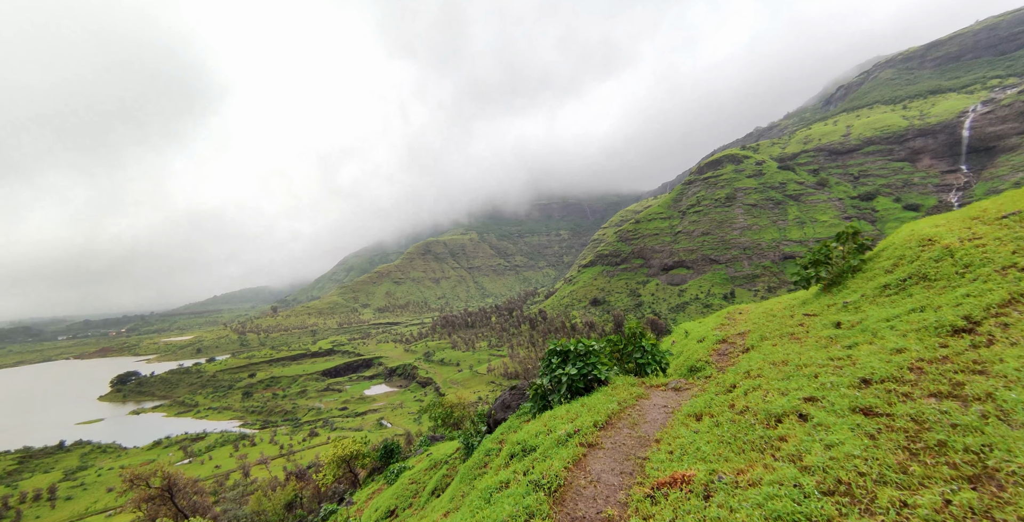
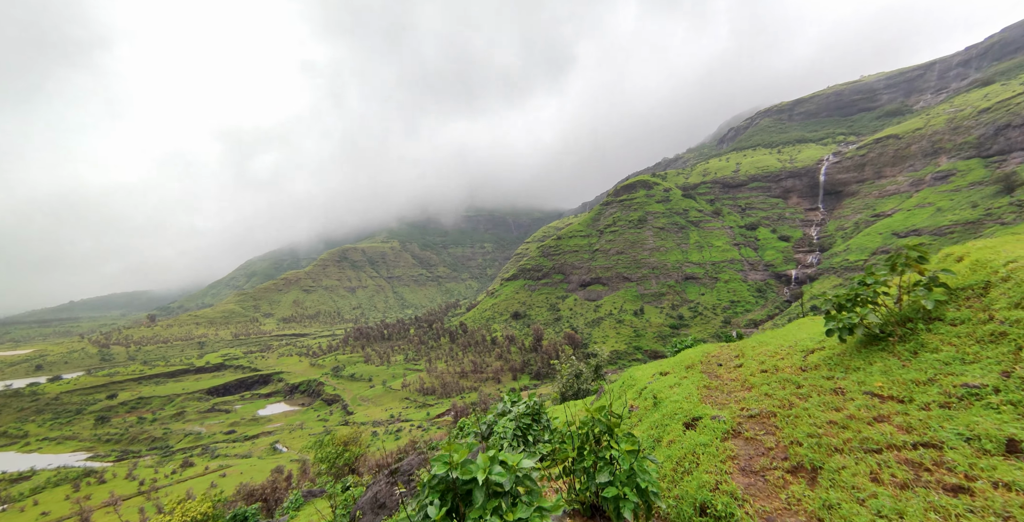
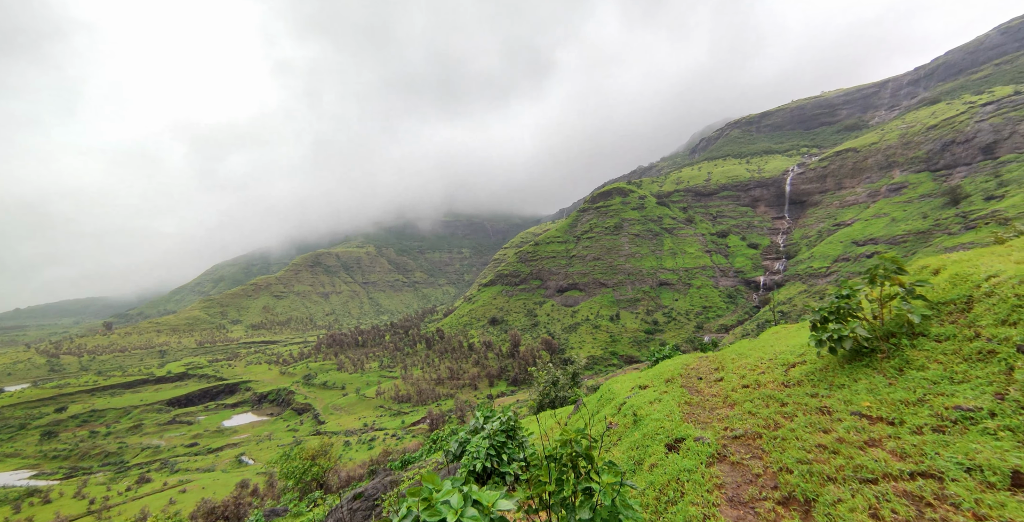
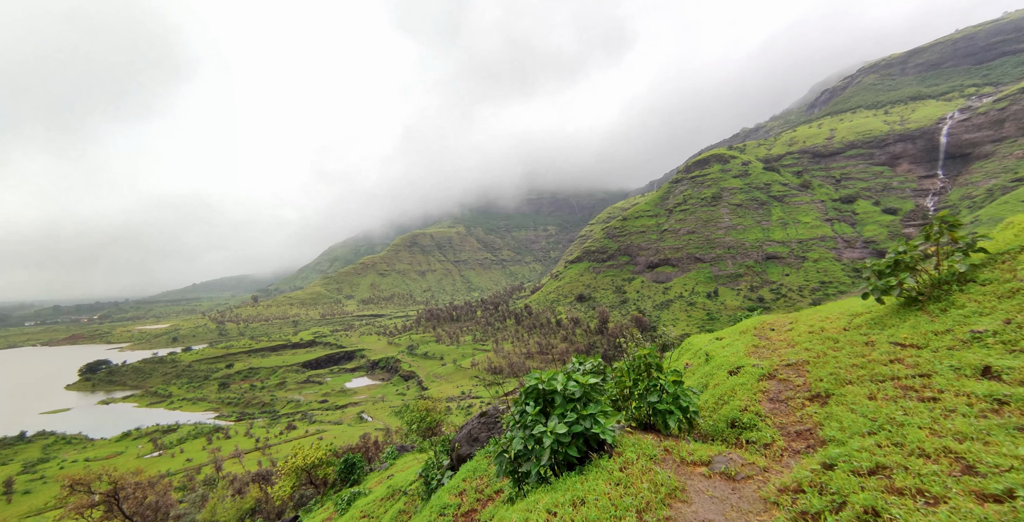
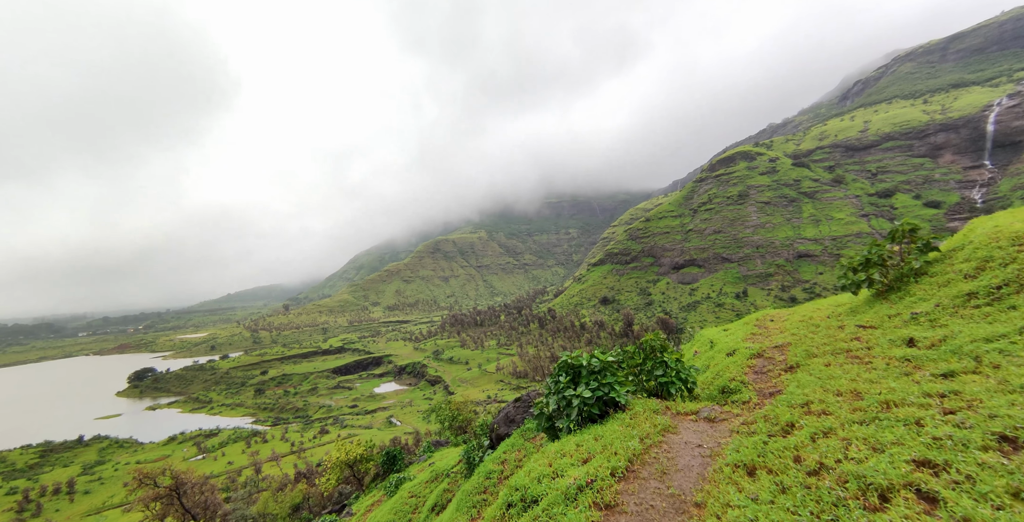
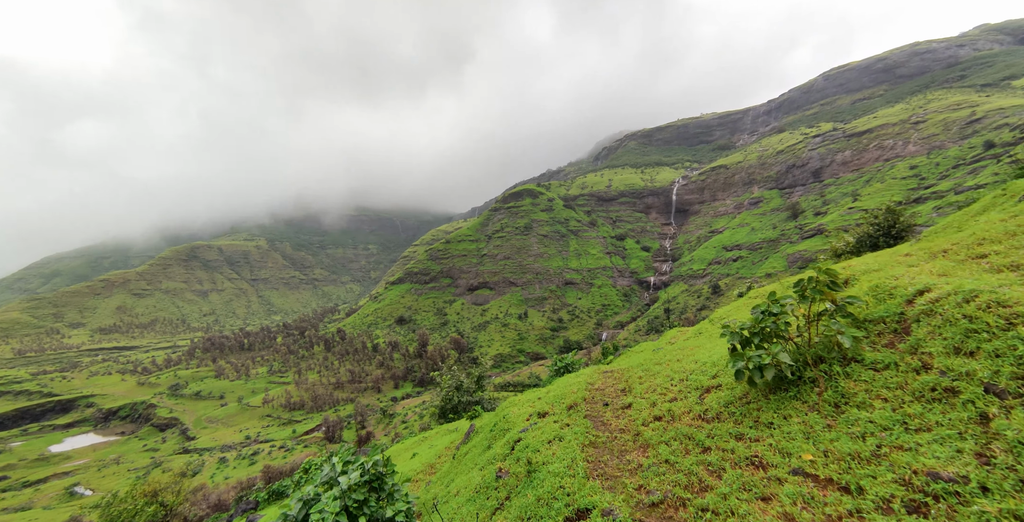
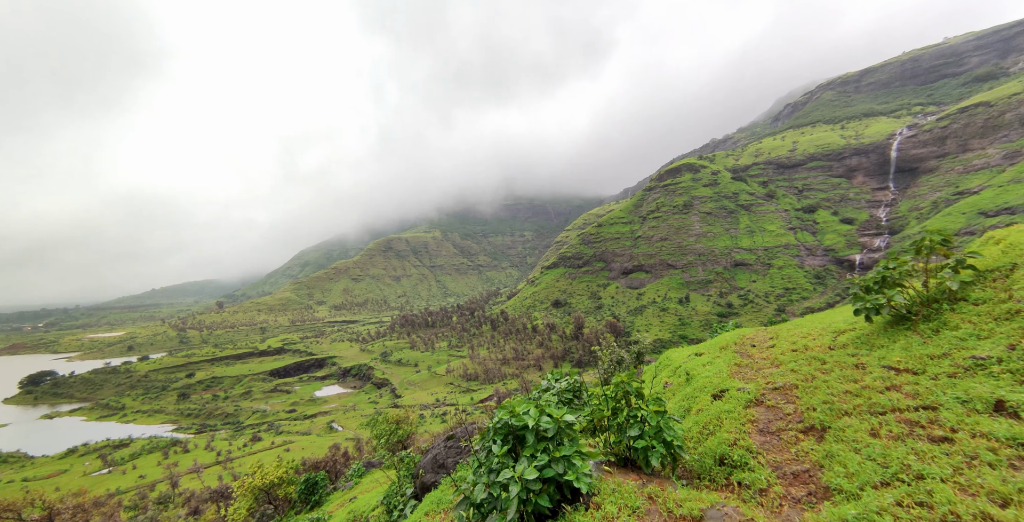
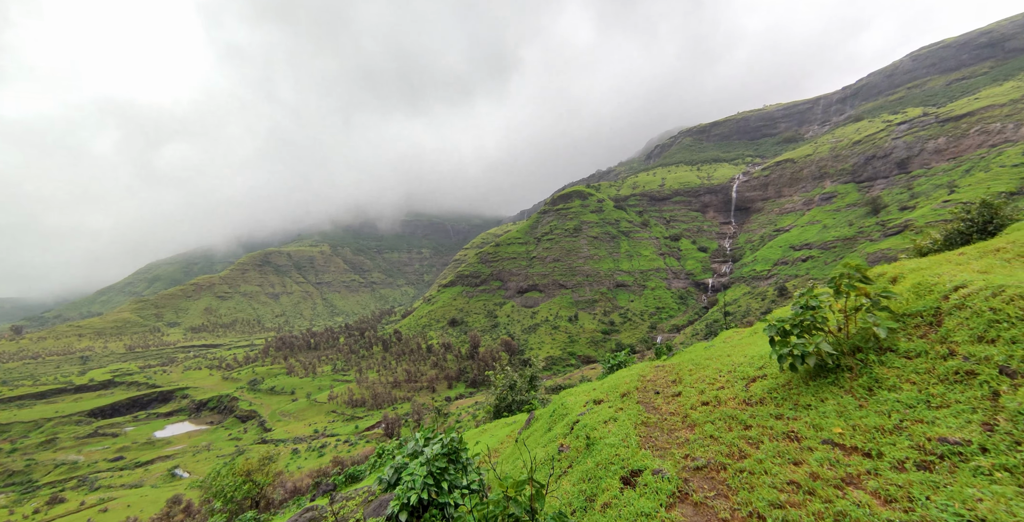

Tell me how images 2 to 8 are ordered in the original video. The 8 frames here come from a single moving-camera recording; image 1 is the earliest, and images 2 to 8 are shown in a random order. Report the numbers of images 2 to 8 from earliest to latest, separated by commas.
5, 4, 7, 2, 3, 8, 6
